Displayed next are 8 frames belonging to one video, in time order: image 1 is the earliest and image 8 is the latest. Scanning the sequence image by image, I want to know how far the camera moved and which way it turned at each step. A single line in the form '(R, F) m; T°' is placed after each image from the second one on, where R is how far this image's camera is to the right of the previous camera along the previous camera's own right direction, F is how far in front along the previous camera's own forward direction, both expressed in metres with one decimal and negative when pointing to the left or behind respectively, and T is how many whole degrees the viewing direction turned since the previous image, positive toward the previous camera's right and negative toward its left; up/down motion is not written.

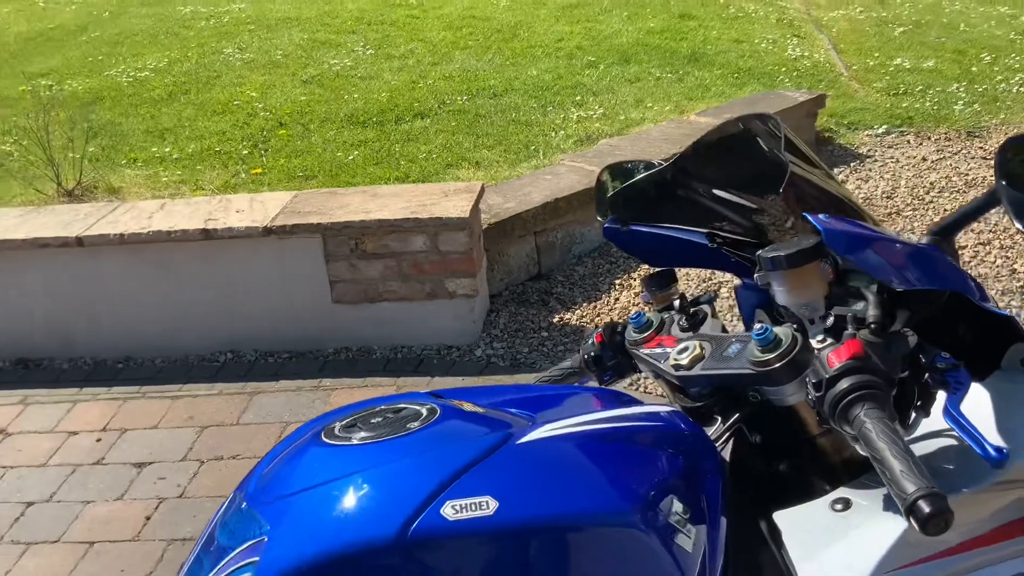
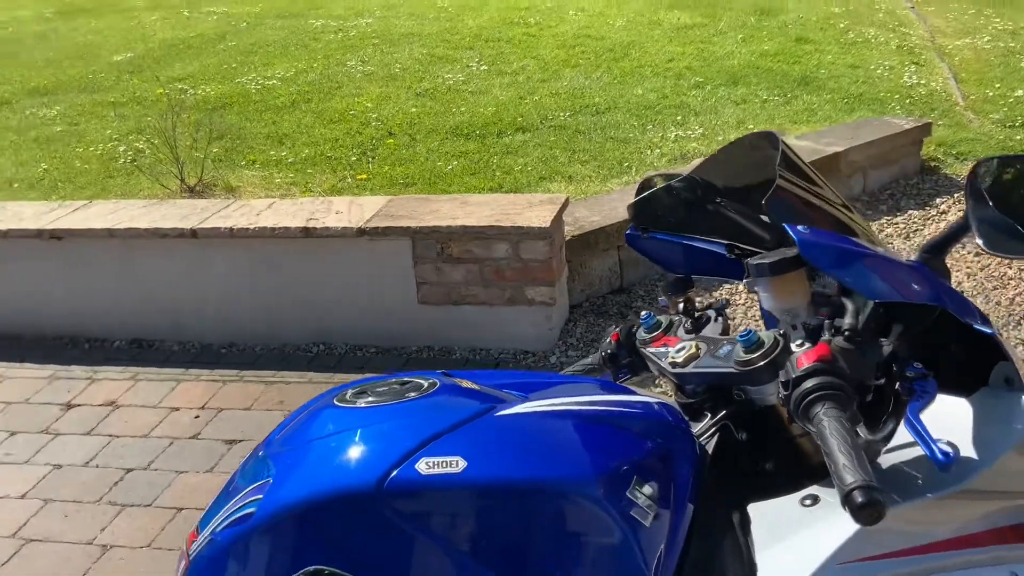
(+0.2, -0.1) m; -7°
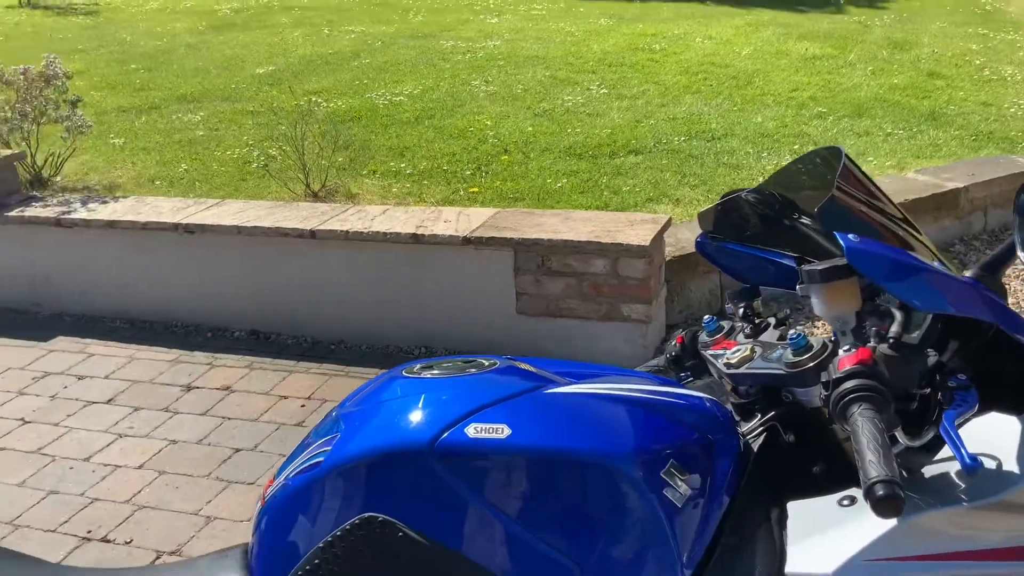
(+0.1, -0.1) m; -7°
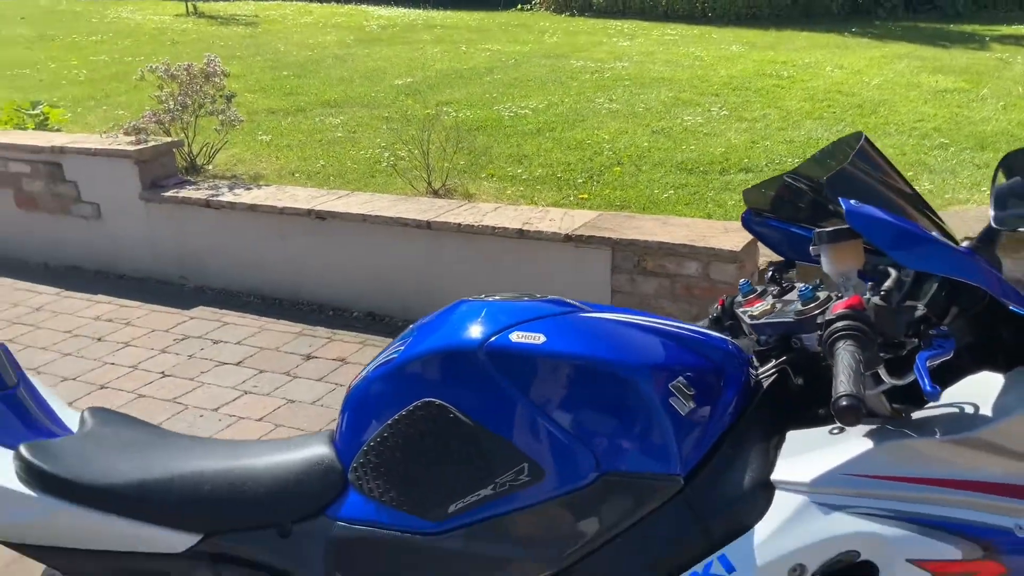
(+0.1, -0.3) m; -7°
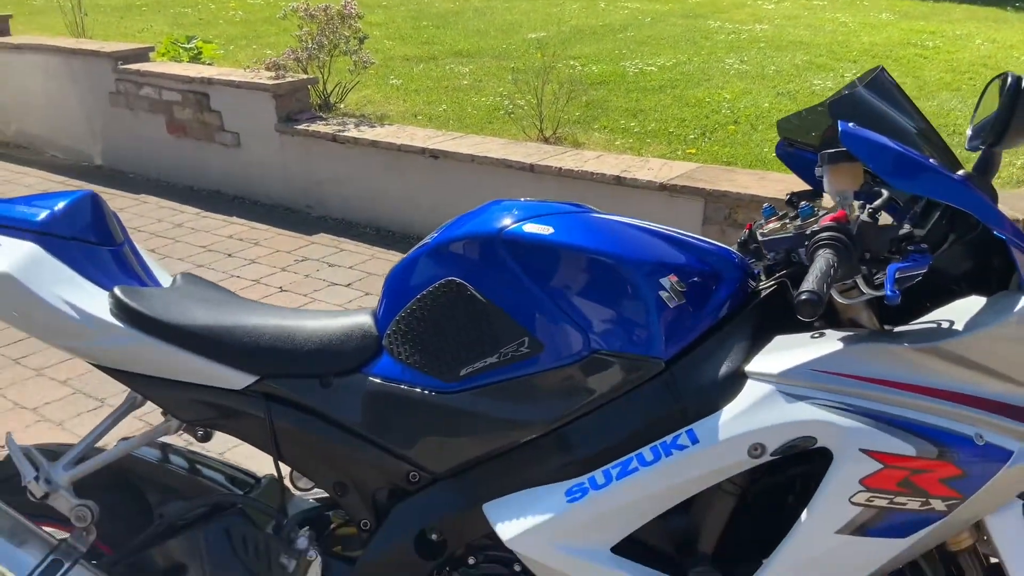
(+0.2, -0.2) m; -8°
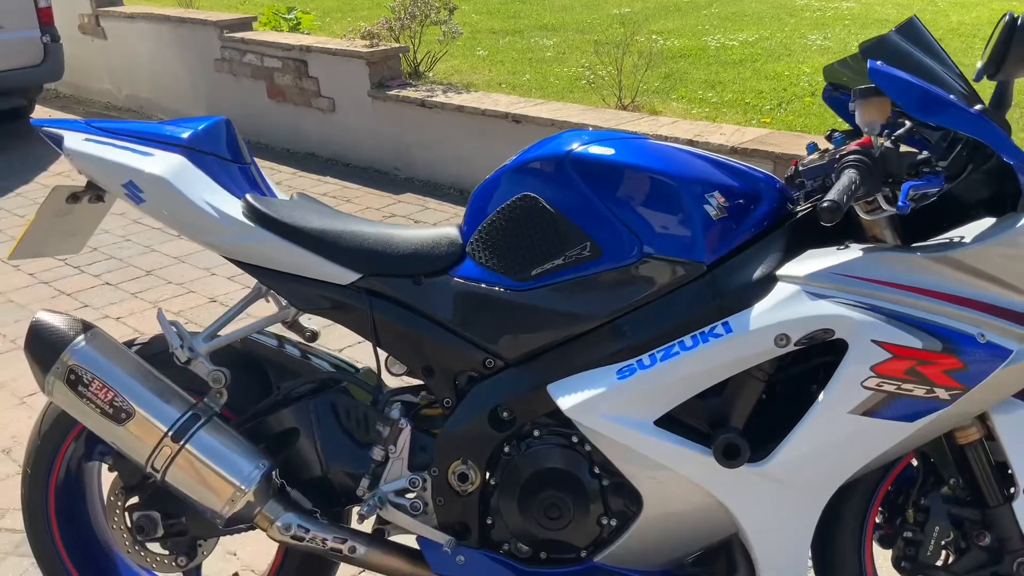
(0.0, -0.3) m; -5°
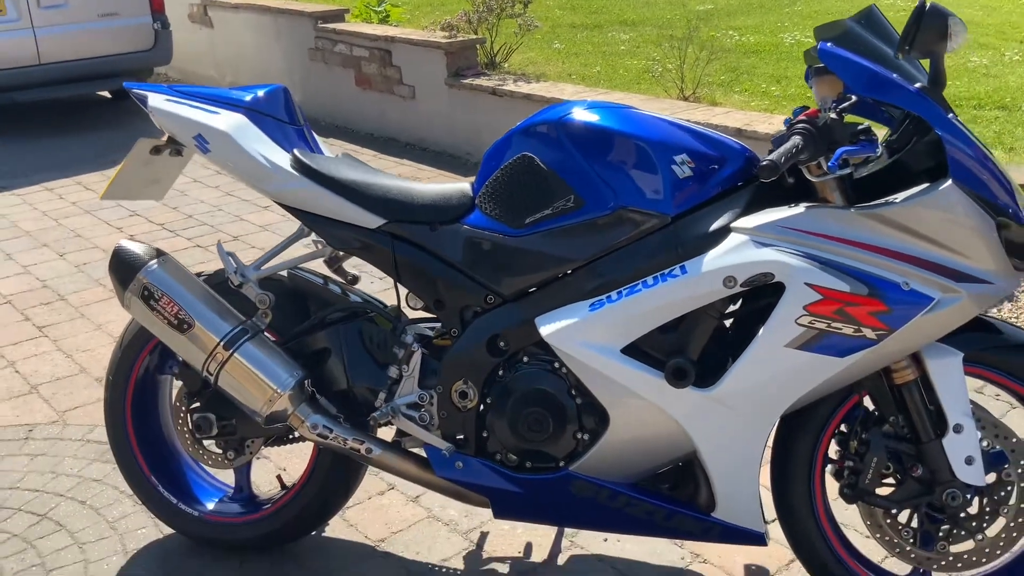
(+0.3, -0.4) m; -6°
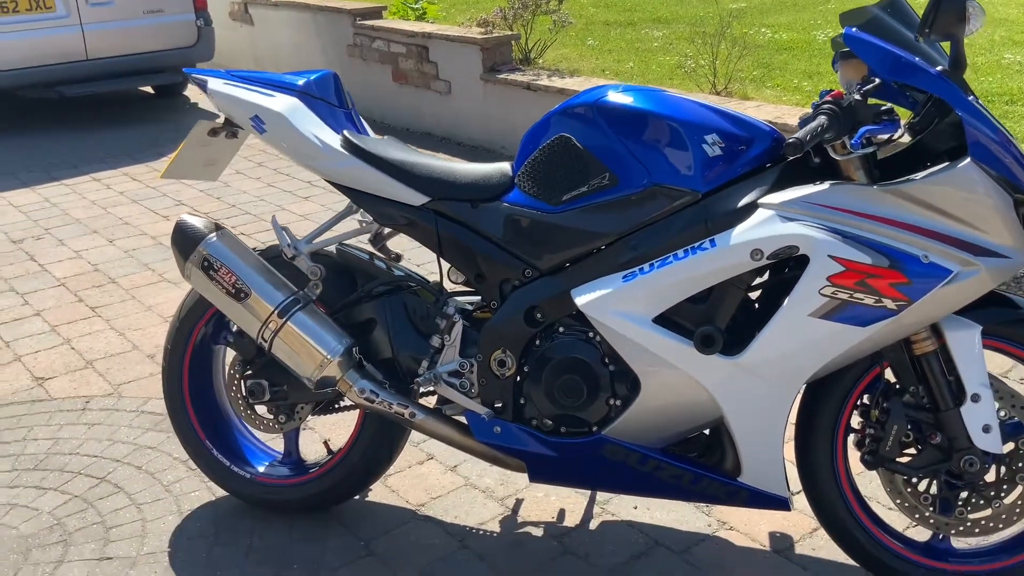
(0.0, -0.1) m; -2°
